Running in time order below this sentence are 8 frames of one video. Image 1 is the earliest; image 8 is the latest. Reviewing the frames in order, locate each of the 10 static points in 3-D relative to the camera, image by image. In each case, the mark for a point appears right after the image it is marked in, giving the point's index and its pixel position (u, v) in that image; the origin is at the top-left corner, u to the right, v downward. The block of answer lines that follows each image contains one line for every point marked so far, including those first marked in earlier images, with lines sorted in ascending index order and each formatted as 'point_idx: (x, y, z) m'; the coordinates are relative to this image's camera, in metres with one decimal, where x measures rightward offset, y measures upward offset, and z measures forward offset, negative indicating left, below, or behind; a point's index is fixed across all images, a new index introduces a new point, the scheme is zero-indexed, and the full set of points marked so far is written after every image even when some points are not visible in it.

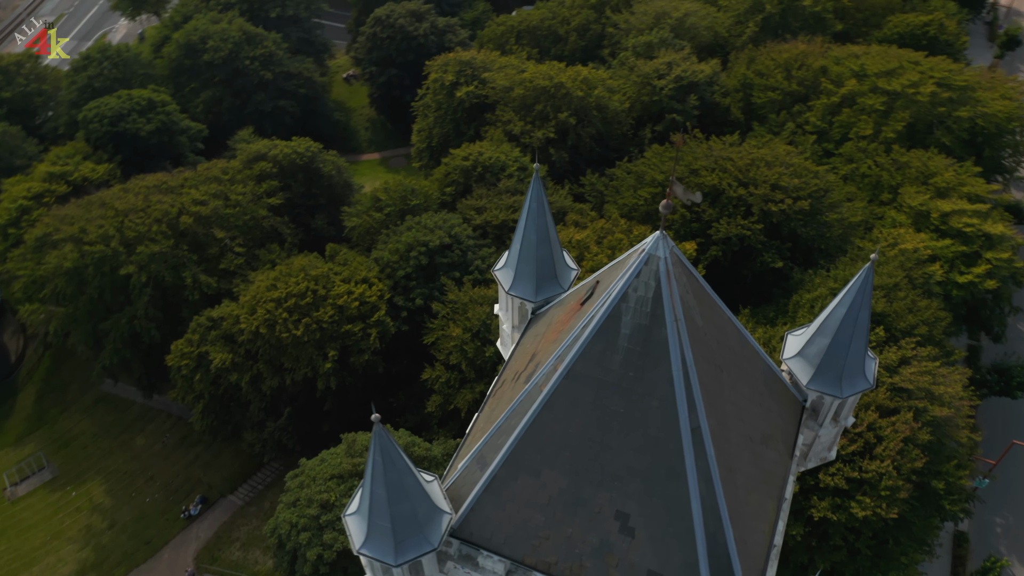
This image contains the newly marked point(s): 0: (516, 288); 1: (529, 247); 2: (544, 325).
0: (+0.1, 0.0, +15.9) m
1: (+0.3, +0.8, +15.6) m
2: (+0.6, -0.6, +14.8) m
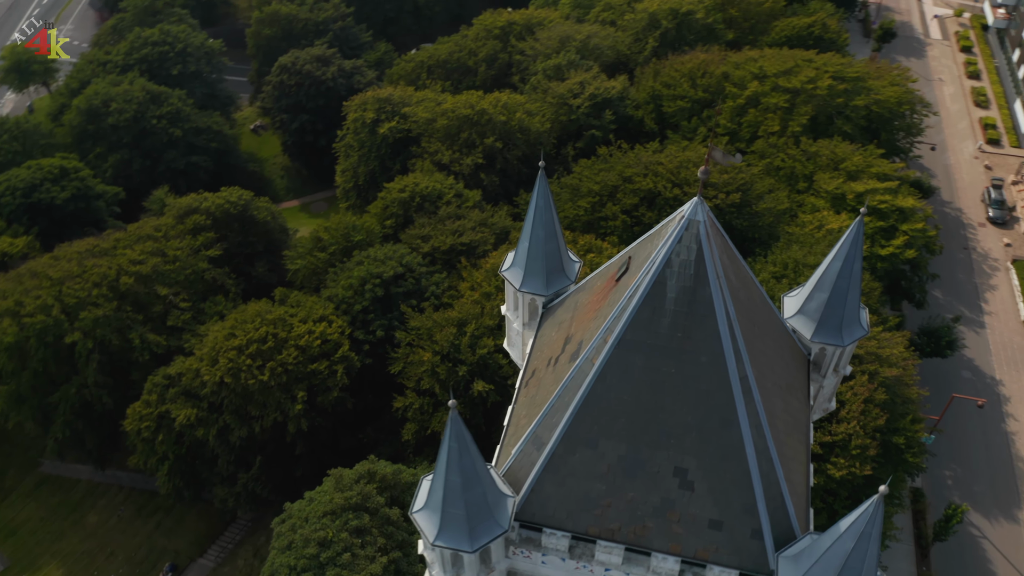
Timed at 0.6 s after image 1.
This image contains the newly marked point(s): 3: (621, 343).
0: (+0.3, +0.1, +16.6) m
1: (+0.5, +0.9, +16.3) m
2: (+1.0, -0.4, +15.5) m
3: (+1.6, -0.8, +12.4) m
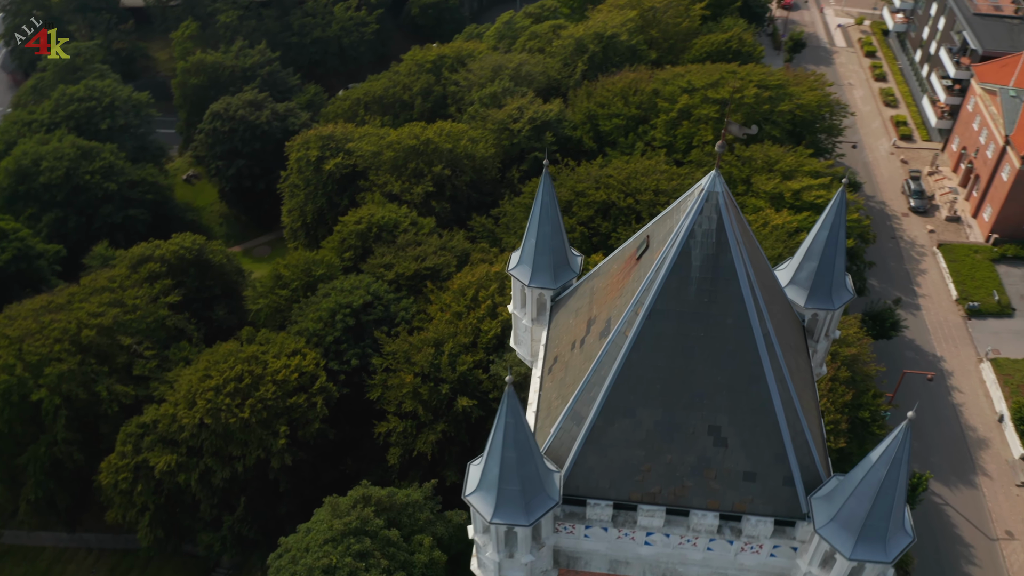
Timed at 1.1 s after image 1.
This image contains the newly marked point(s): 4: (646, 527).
0: (+0.5, +0.2, +17.4) m
1: (+0.6, +1.1, +17.2) m
2: (+1.3, -0.2, +16.4) m
3: (+2.2, -0.4, +13.3) m
4: (+2.3, -4.0, +14.3) m
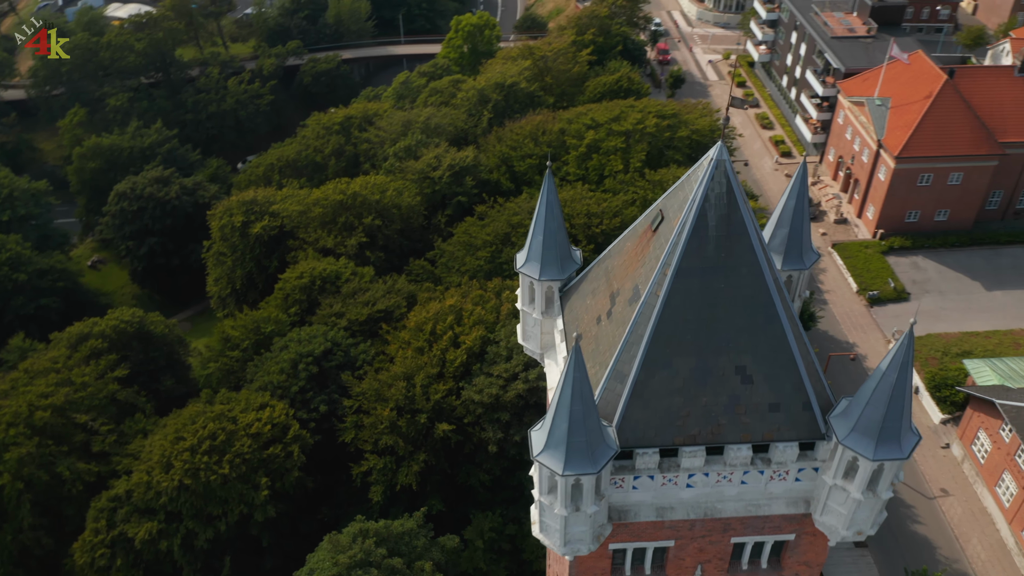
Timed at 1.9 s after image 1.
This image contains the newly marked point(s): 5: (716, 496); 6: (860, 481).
0: (+0.7, +0.3, +19.2) m
1: (+0.8, +1.2, +19.0) m
2: (+1.7, +0.2, +18.2) m
3: (+3.0, +0.3, +15.3) m
4: (+3.4, -3.4, +16.1) m
5: (+4.0, -4.1, +16.8) m
6: (+6.3, -3.5, +15.5) m
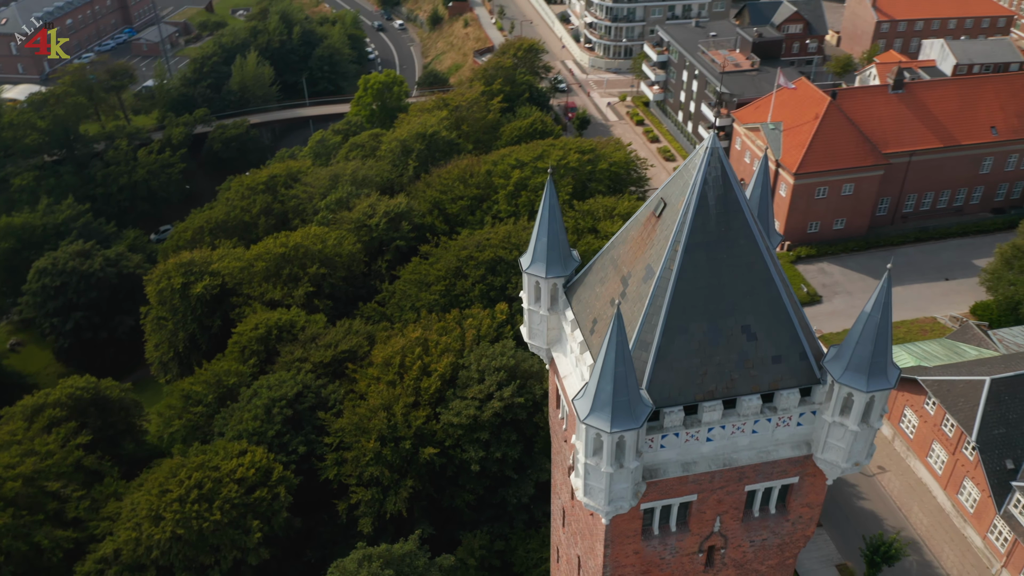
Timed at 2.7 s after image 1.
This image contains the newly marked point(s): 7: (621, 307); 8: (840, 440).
0: (+0.9, +0.4, +21.2) m
1: (+0.9, +1.3, +21.1) m
2: (+2.0, +0.4, +20.3) m
3: (+3.6, +0.8, +17.6) m
4: (+4.3, -2.8, +18.2) m
5: (+4.9, -3.6, +18.9) m
6: (+7.3, -2.7, +18.0) m
7: (+2.4, -0.4, +18.9) m
8: (+7.1, -3.3, +18.4) m
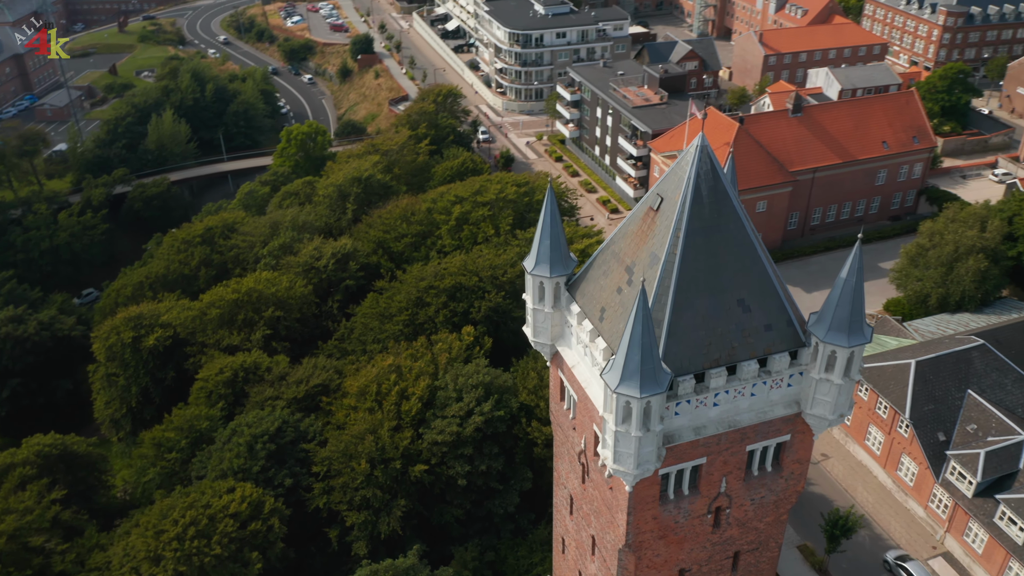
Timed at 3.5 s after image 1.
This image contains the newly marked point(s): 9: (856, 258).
0: (+1.1, +0.4, +23.4) m
1: (+1.1, +1.4, +23.3) m
2: (+2.3, +0.6, +22.6) m
3: (+4.1, +1.3, +20.1) m
4: (+5.0, -2.4, +20.6) m
5: (+5.6, -3.1, +21.3) m
6: (+8.0, -2.0, +20.7) m
7: (+2.9, -0.1, +21.1) m
8: (+7.8, -2.6, +21.1) m
9: (+8.1, +0.7, +20.0) m
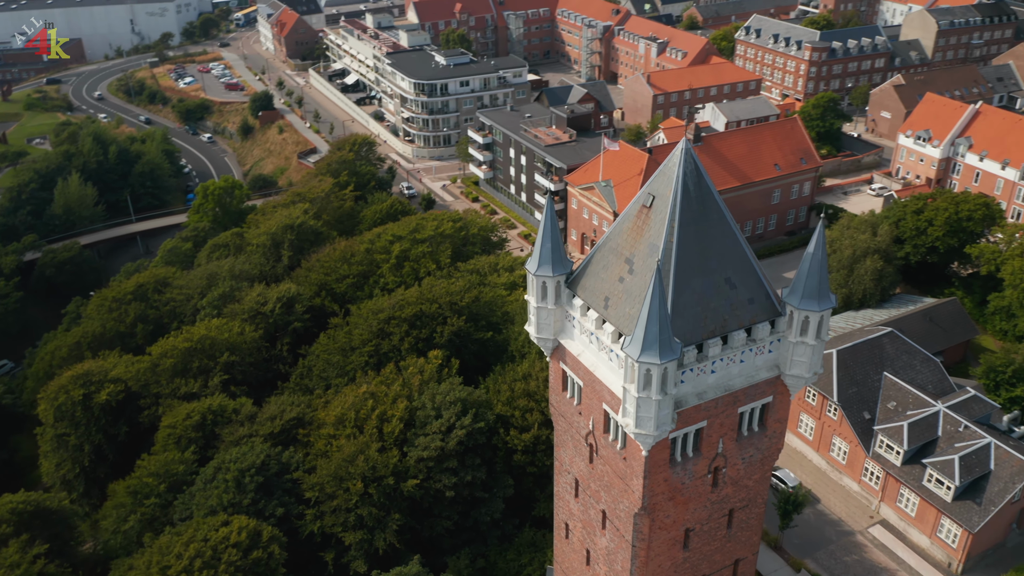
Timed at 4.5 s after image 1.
0: (+1.3, +0.5, +26.2) m
1: (+1.2, +1.4, +26.2) m
2: (+2.5, +0.8, +25.6) m
3: (+4.6, +1.8, +23.4) m
4: (+5.7, -1.8, +23.8) m
5: (+6.2, -2.5, +24.5) m
6: (+8.6, -1.2, +24.3) m
7: (+3.4, +0.2, +24.2) m
8: (+8.4, -1.9, +24.6) m
9: (+8.6, +1.5, +23.7) m
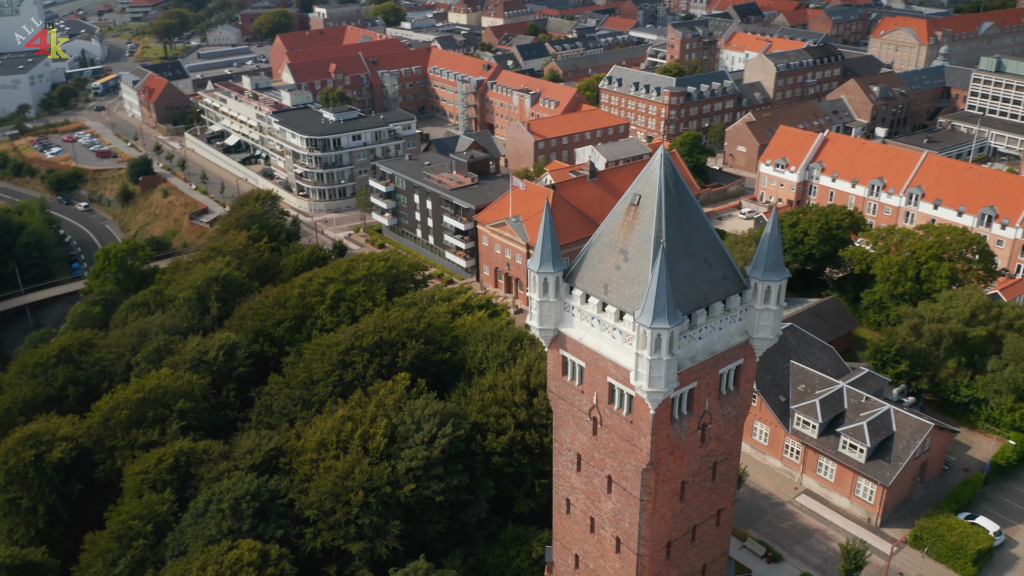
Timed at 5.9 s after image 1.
0: (+1.5, +0.7, +30.3) m
1: (+1.3, +1.6, +30.4) m
2: (+2.8, +1.1, +30.0) m
3: (+5.1, +2.4, +28.2) m
4: (+6.4, -1.2, +28.5) m
5: (+6.9, -1.9, +29.3) m
6: (+9.1, -0.4, +29.5) m
7: (+3.9, +0.7, +28.7) m
8: (+9.0, -1.1, +29.8) m
9: (+8.9, +2.4, +29.1) m
